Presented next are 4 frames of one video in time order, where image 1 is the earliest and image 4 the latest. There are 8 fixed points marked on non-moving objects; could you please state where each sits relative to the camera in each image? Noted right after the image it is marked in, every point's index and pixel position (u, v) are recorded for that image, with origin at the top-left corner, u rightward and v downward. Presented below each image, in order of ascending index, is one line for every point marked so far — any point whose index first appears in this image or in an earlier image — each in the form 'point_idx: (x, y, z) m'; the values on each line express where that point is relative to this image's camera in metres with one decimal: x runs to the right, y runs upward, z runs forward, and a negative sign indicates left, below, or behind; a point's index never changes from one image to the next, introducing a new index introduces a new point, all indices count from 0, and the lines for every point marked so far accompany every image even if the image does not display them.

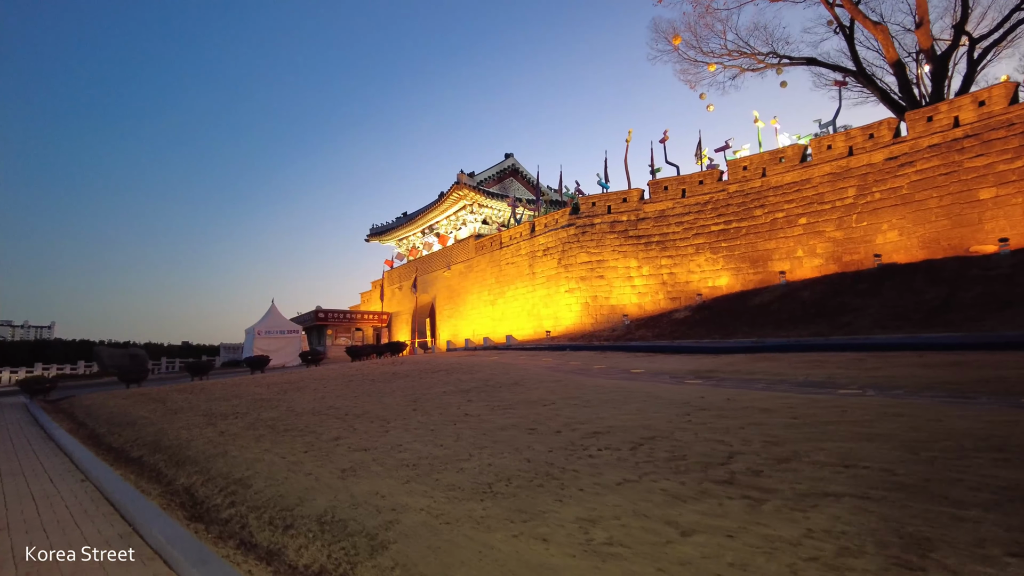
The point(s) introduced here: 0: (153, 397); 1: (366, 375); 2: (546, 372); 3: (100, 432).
0: (-8.0, -2.4, +14.2) m
1: (-3.4, -2.0, +14.9) m
2: (+0.7, -1.5, +11.6) m
3: (-6.6, -2.3, +10.2) m
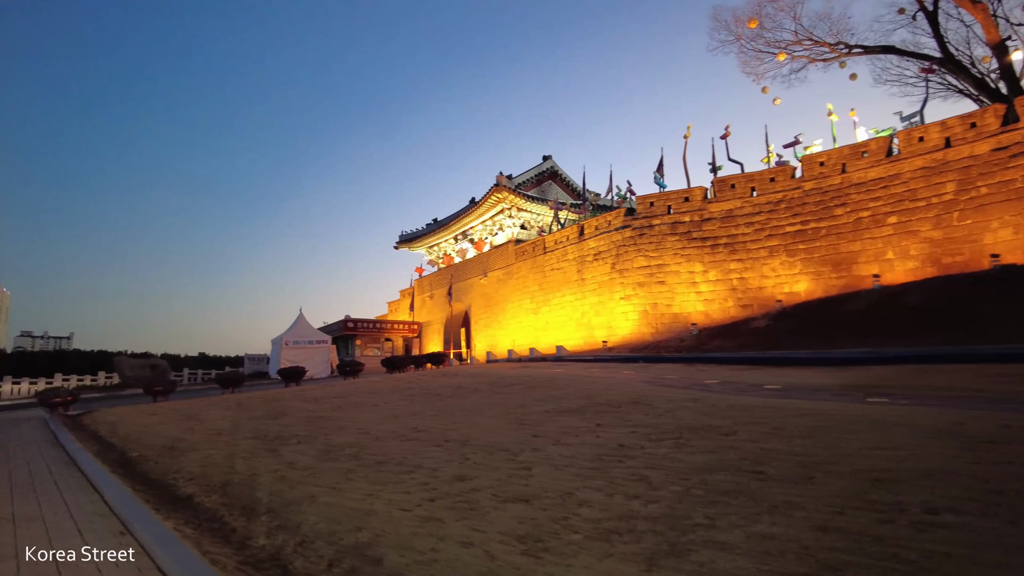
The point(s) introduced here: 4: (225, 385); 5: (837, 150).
0: (-6.4, -2.5, +12.6) m
1: (-1.8, -2.1, +13.2) m
2: (+2.2, -1.5, +9.8) m
3: (-5.1, -2.3, +8.6) m
4: (-8.3, -2.8, +18.5) m
5: (+10.0, +4.2, +19.8) m
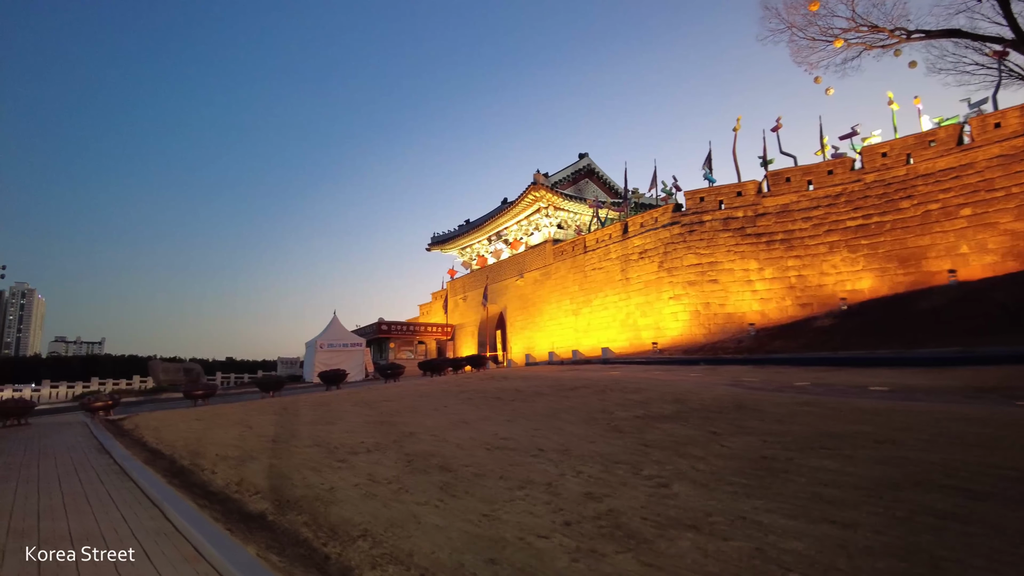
0: (-5.2, -2.4, +12.0) m
1: (-0.7, -2.0, +12.5) m
2: (+3.2, -1.4, +8.9) m
3: (-4.1, -2.2, +8.0) m
4: (-6.9, -2.8, +18.0) m
5: (+11.3, +4.3, +18.7) m
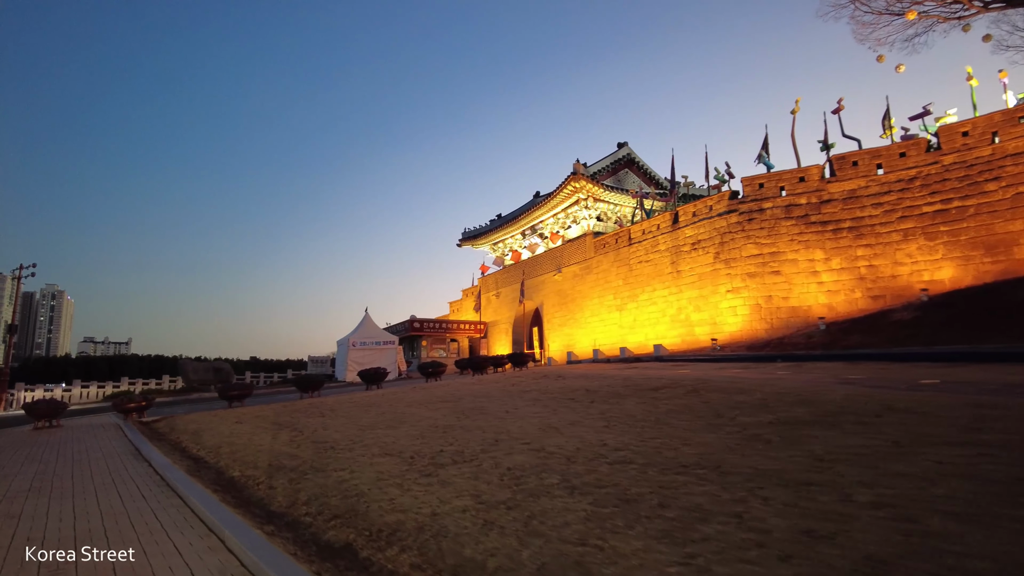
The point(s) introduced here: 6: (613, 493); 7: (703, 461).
0: (-4.0, -2.3, +11.0) m
1: (+0.5, -1.8, +11.4) m
2: (+4.3, -1.2, +7.7) m
3: (-3.0, -2.1, +7.0) m
4: (-5.5, -2.7, +17.1) m
5: (+12.7, +4.6, +17.2) m
6: (+0.6, -1.3, +4.2) m
7: (+1.4, -1.3, +4.9) m
